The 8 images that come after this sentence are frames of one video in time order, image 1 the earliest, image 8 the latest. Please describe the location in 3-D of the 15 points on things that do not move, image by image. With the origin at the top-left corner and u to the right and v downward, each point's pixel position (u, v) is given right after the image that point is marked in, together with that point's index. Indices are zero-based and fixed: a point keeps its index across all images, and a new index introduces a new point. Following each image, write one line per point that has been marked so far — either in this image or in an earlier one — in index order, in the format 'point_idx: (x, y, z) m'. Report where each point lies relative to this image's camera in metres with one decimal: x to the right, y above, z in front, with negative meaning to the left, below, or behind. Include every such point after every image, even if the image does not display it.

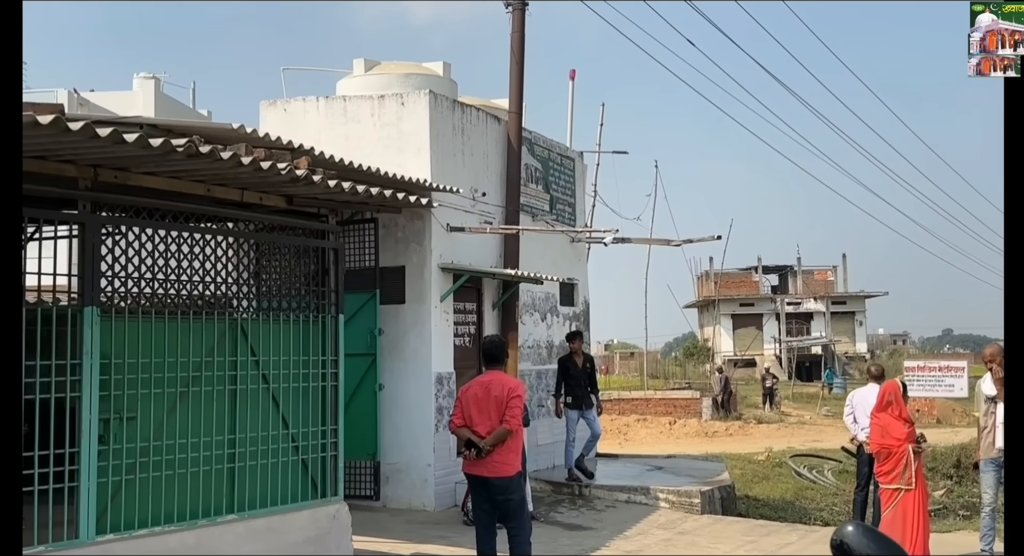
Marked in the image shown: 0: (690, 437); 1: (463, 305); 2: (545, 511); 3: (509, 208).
0: (+2.9, -2.6, +18.3) m
1: (-0.5, -0.3, +10.4) m
2: (+0.3, -2.1, +10.0) m
3: (0.0, +0.7, +11.0) m
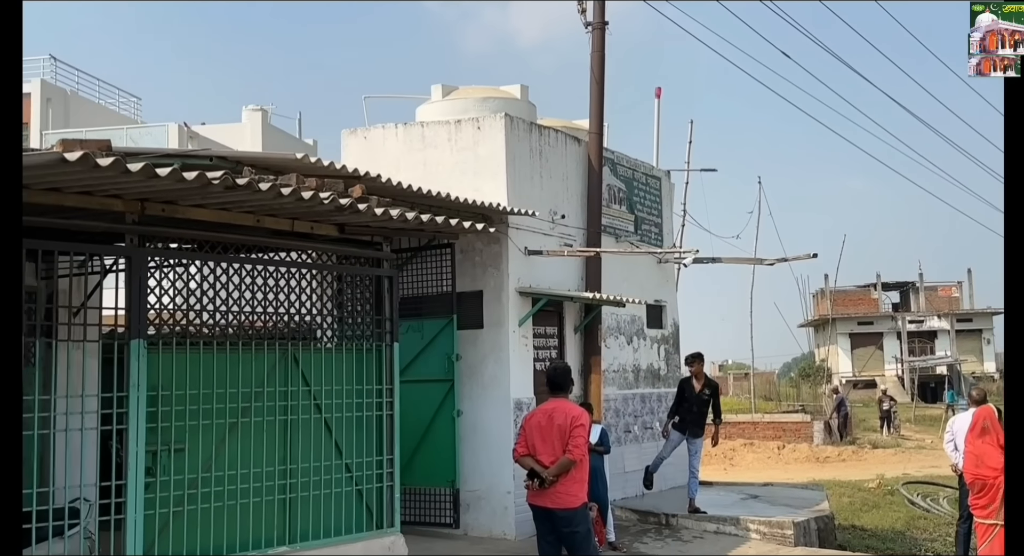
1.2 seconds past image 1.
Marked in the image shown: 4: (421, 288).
0: (+4.6, -2.9, +17.6) m
1: (+0.3, -0.5, +10.2) m
2: (+1.0, -2.3, +9.7) m
3: (+0.7, +0.5, +10.8) m
4: (-0.8, -0.1, +9.8) m
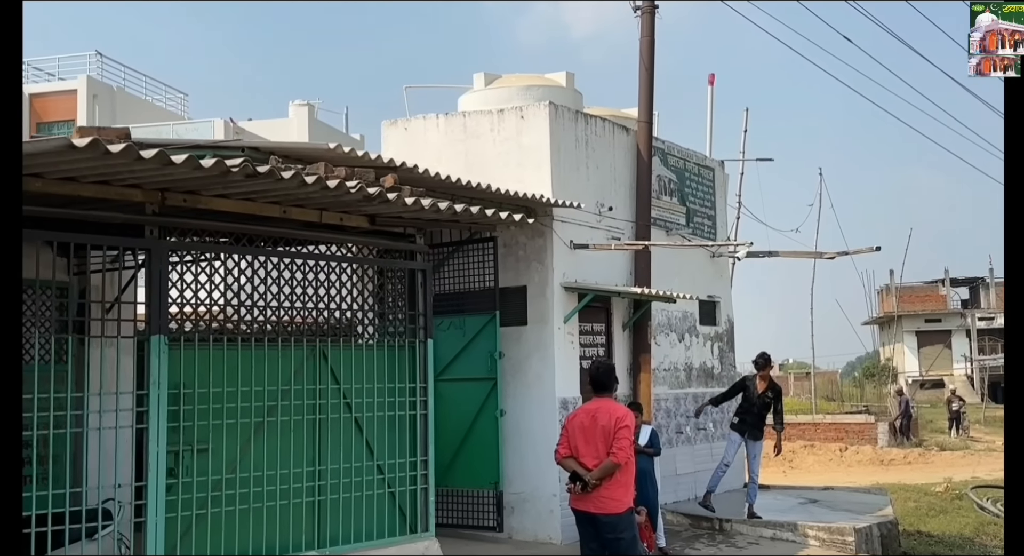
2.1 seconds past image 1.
0: (+5.4, -2.9, +17.0) m
1: (+0.7, -0.4, +9.9) m
2: (+1.4, -2.2, +9.3) m
3: (+1.2, +0.5, +10.4) m
4: (-0.4, 0.0, +9.5) m
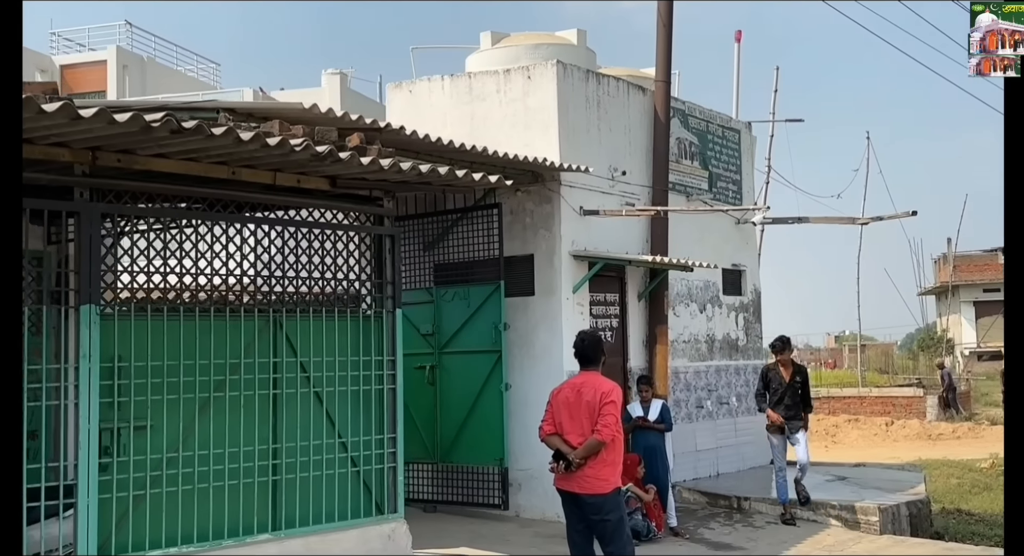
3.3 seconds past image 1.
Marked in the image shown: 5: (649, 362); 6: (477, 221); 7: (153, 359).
0: (+5.9, -2.4, +16.4) m
1: (+0.8, -0.2, +9.4) m
2: (+1.4, -2.0, +8.9) m
3: (+1.3, +0.8, +9.9) m
4: (-0.3, +0.2, +9.1) m
5: (+1.2, -0.7, +9.8) m
6: (-0.3, +0.5, +9.0) m
7: (-1.6, -0.4, +4.9) m
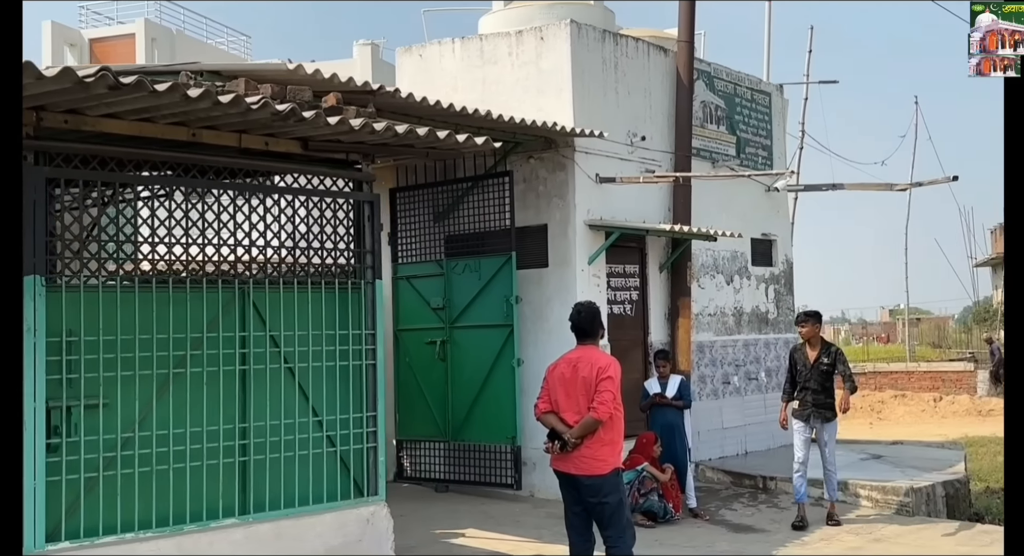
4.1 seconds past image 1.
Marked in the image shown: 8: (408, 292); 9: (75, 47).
0: (+6.3, -2.0, +15.8) m
1: (+0.9, +0.1, +9.0) m
2: (+1.5, -1.7, +8.5) m
3: (+1.4, +1.1, +9.4) m
4: (-0.2, +0.4, +8.7) m
5: (+1.3, -0.5, +9.4) m
6: (-0.2, +0.7, +8.6) m
7: (-1.7, -0.2, +4.7) m
8: (-0.9, -0.1, +9.1) m
9: (-7.1, +3.7, +18.0) m
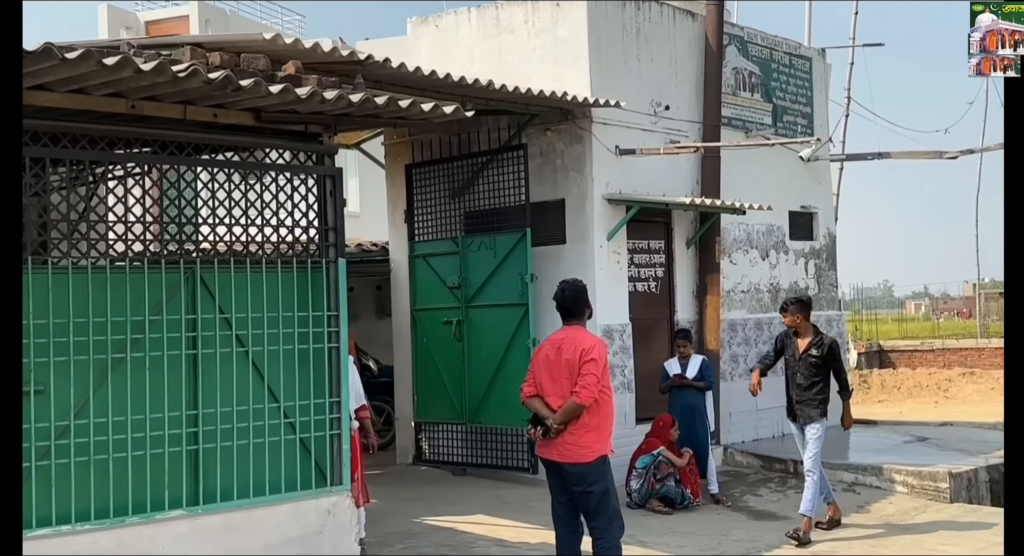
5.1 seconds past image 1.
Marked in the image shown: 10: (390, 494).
0: (+7.0, -1.6, +15.0) m
1: (+1.0, +0.3, +8.7) m
2: (+1.7, -1.6, +8.1) m
3: (+1.6, +1.3, +9.0) m
4: (-0.1, +0.6, +8.4) m
5: (+1.5, -0.3, +9.0) m
6: (-0.1, +0.9, +8.4) m
7: (-1.9, -0.2, +4.5) m
8: (-0.7, +0.1, +8.9) m
9: (-6.2, +4.0, +18.2) m
10: (-0.9, -1.5, +8.0) m
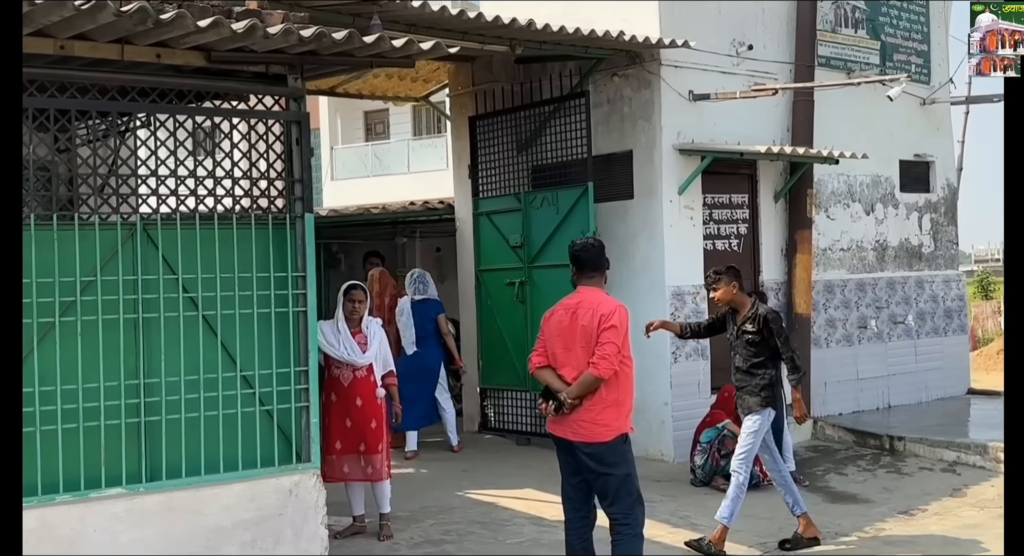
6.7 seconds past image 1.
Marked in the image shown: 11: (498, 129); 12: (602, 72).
0: (+8.4, -1.0, +13.4) m
1: (+1.5, +0.6, +7.9) m
2: (+2.1, -1.3, +7.3) m
3: (+2.1, +1.6, +8.2) m
4: (+0.3, +0.9, +7.9) m
5: (+2.0, 0.0, +8.2) m
6: (+0.4, +1.2, +7.8) m
7: (-2.0, 0.0, +4.3) m
8: (-0.2, +0.4, +8.4) m
9: (-4.3, +4.7, +18.3) m
10: (-0.5, -1.3, +7.6) m
11: (-0.1, +1.1, +8.3) m
12: (+0.6, +1.5, +7.9) m
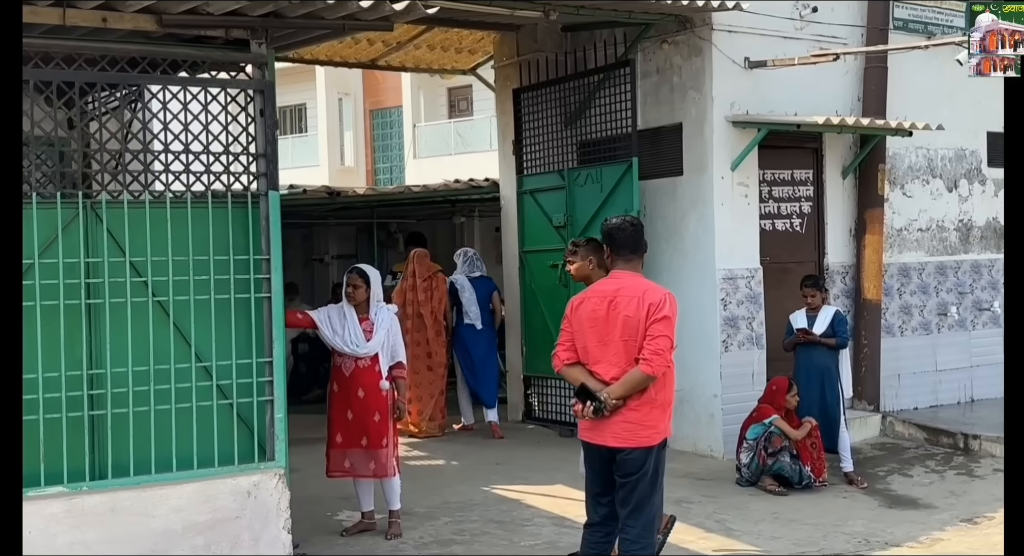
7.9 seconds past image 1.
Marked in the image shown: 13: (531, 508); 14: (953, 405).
0: (+9.2, -0.9, +12.0) m
1: (+1.8, +0.7, +7.3) m
2: (+2.3, -1.2, +6.7) m
3: (+2.4, +1.7, +7.5) m
4: (+0.6, +1.0, +7.4) m
5: (+2.3, +0.1, +7.5) m
6: (+0.7, +1.3, +7.3) m
7: (-2.1, +0.1, +4.1) m
8: (+0.2, +0.5, +8.0) m
9: (-2.9, +5.0, +18.1) m
10: (-0.2, -1.1, +7.2) m
11: (+0.2, +1.2, +7.9) m
12: (+0.9, +1.6, +7.3) m
13: (+0.1, -1.2, +6.1) m
14: (+3.1, -0.9, +7.9) m
